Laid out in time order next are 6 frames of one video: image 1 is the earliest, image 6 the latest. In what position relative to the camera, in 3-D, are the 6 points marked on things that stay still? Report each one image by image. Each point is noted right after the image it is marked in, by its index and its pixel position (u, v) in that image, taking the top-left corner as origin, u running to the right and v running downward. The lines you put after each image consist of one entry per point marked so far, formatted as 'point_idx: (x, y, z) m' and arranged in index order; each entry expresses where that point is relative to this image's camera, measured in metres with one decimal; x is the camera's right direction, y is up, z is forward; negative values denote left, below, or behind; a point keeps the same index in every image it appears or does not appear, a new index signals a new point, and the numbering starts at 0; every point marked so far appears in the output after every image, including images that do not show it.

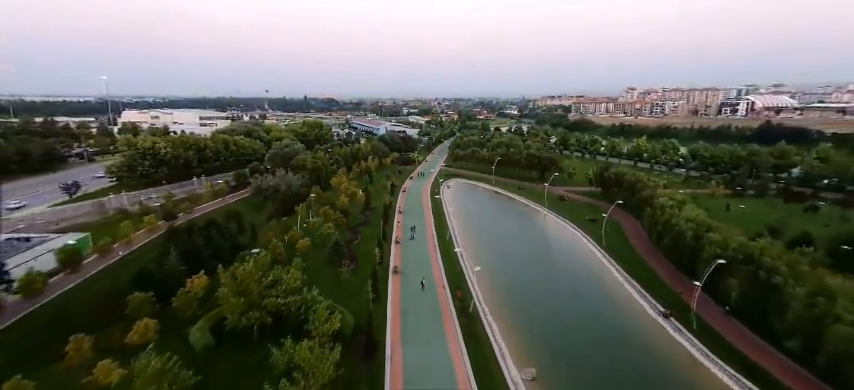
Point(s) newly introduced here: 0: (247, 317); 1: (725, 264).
0: (-7.4, -4.9, +14.6) m
1: (+16.0, -3.4, +19.8) m
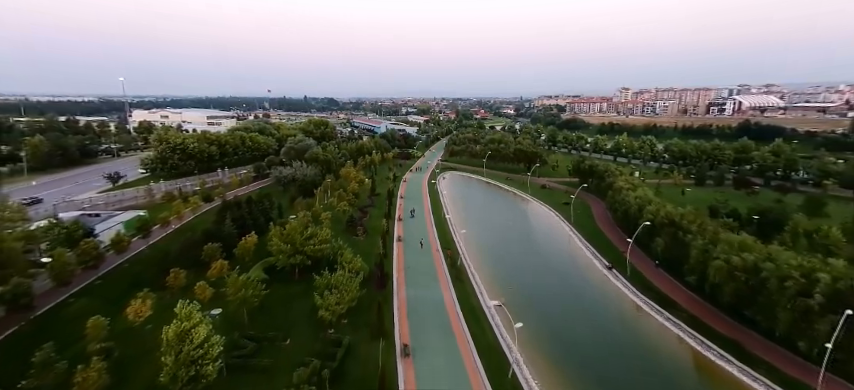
0: (-7.5, -3.5, +20.1) m
1: (+15.8, -2.0, +25.3) m
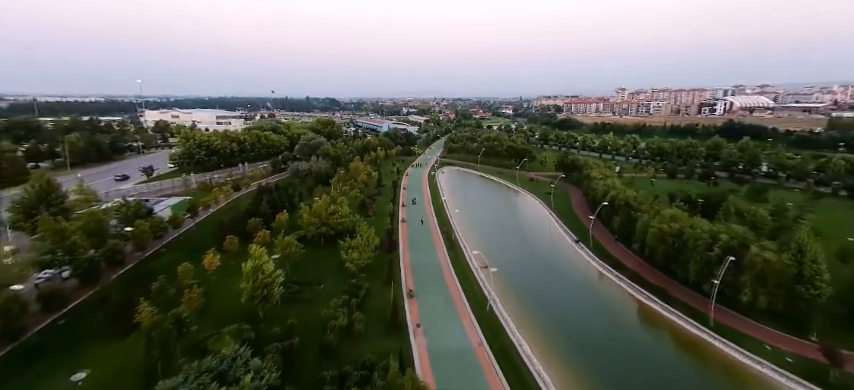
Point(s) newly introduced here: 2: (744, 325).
0: (-7.6, -2.4, +25.3) m
1: (+15.8, -0.8, +30.5) m
2: (+16.9, -6.9, +19.5) m
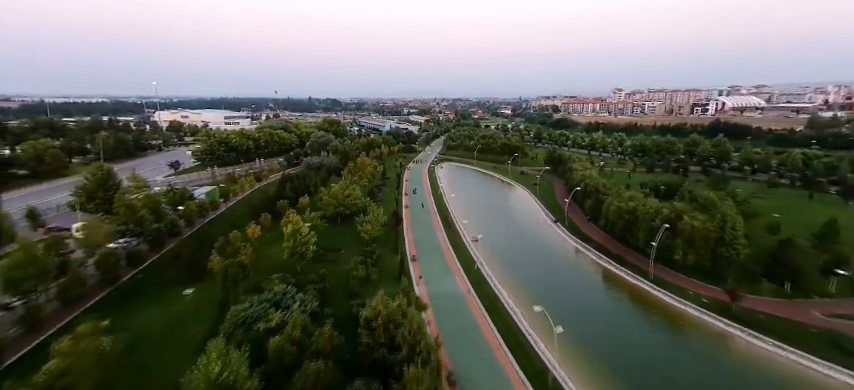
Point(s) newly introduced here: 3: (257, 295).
0: (-7.6, -1.1, +30.4) m
1: (+15.8, +0.4, +35.5) m
2: (+16.9, -5.6, +24.5) m
3: (-9.1, -5.3, +19.1) m
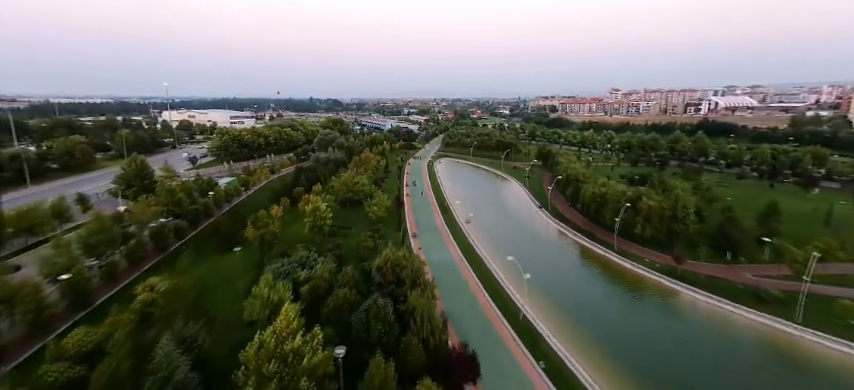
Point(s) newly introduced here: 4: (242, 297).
0: (-7.7, +0.1, +34.7) m
1: (+15.7, +1.7, +39.8) m
2: (+16.8, -4.4, +28.8) m
3: (-9.2, -4.1, +23.4) m
4: (-10.0, -5.5, +19.2) m
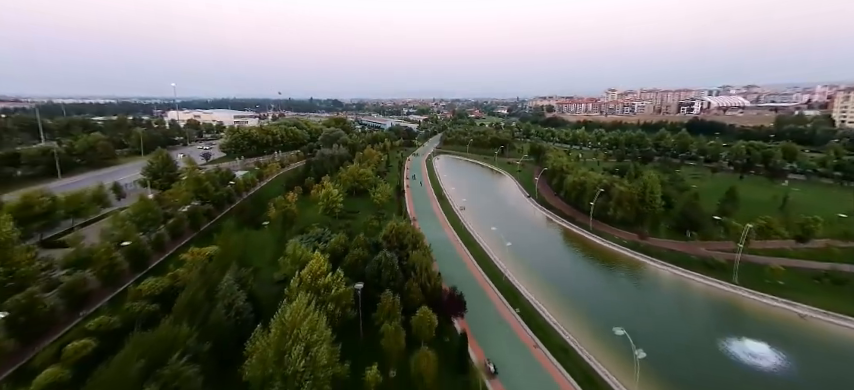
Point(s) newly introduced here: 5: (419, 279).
0: (-7.9, +1.2, +38.6) m
1: (+15.5, +2.8, +43.8) m
2: (+16.6, -3.2, +32.7) m
3: (-9.4, -2.9, +27.3) m
4: (-10.1, -4.3, +23.1) m
5: (-0.4, -4.2, +17.8) m
